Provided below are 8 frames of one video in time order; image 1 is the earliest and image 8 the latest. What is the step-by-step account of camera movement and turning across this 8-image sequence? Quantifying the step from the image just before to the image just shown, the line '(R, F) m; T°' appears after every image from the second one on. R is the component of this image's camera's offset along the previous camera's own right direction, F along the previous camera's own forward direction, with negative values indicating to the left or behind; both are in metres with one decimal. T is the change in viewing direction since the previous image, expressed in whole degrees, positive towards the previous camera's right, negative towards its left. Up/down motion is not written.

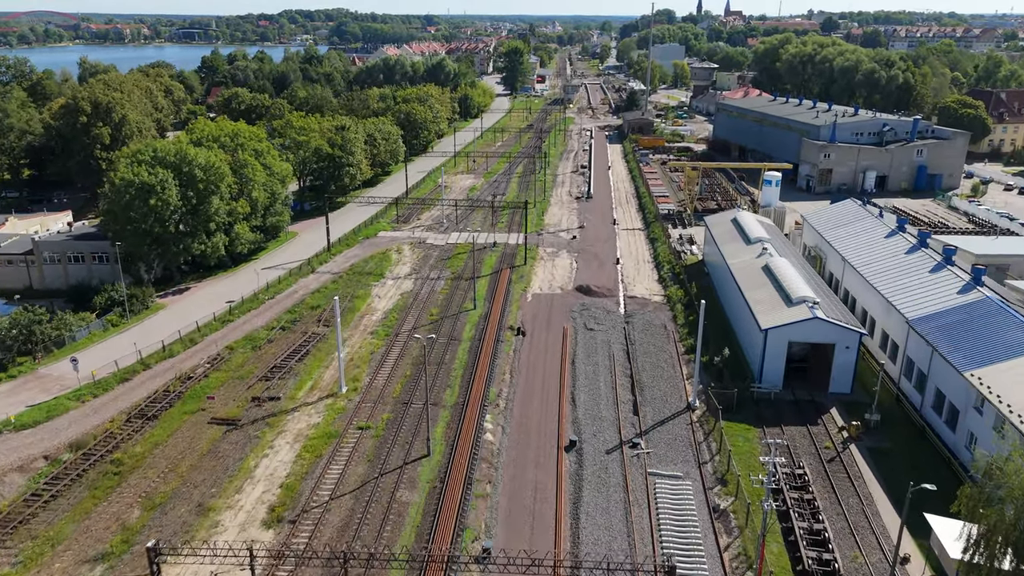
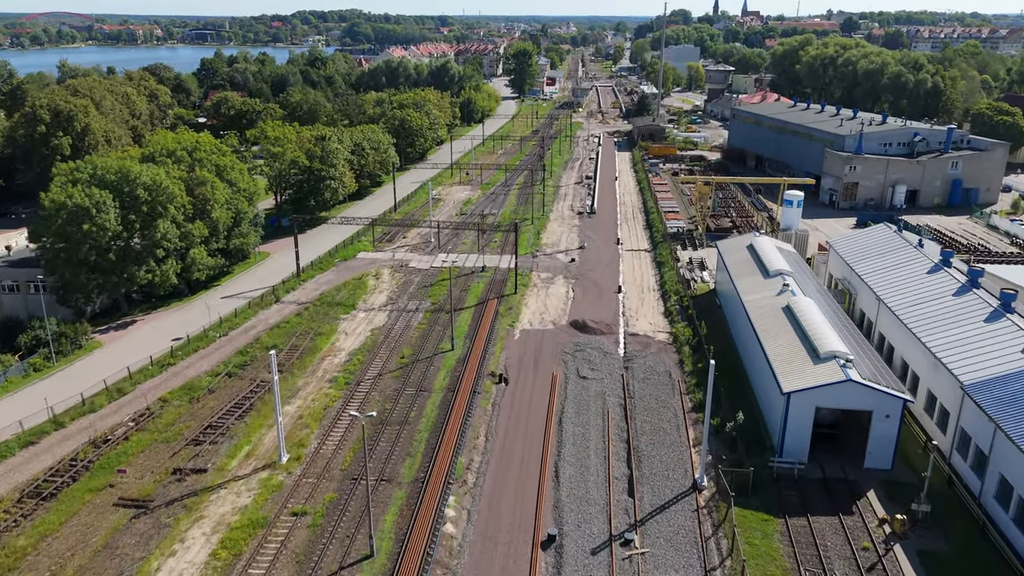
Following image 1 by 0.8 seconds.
(+1.2, +3.9) m; -1°
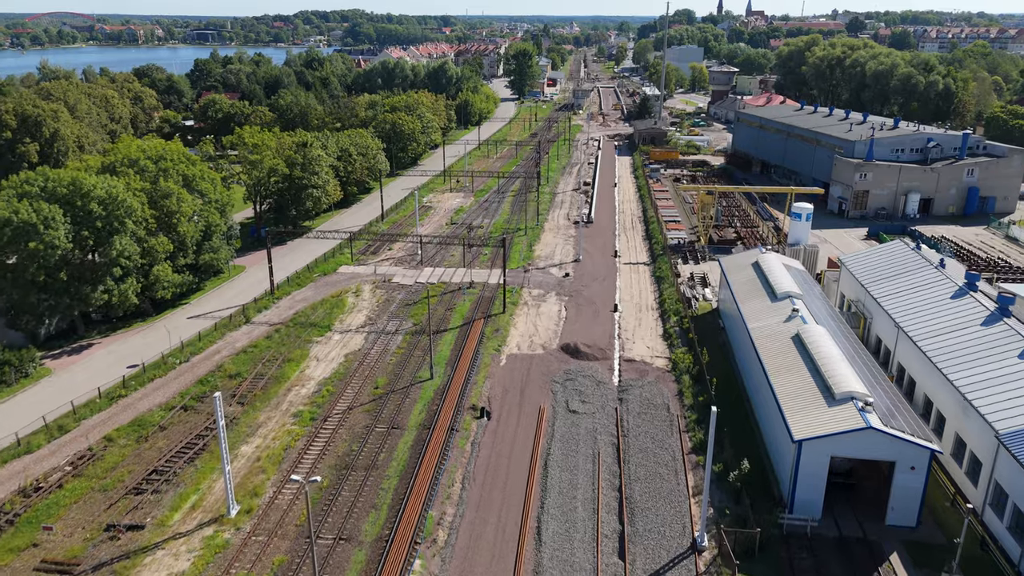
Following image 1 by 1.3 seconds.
(+0.7, +2.2) m; 0°
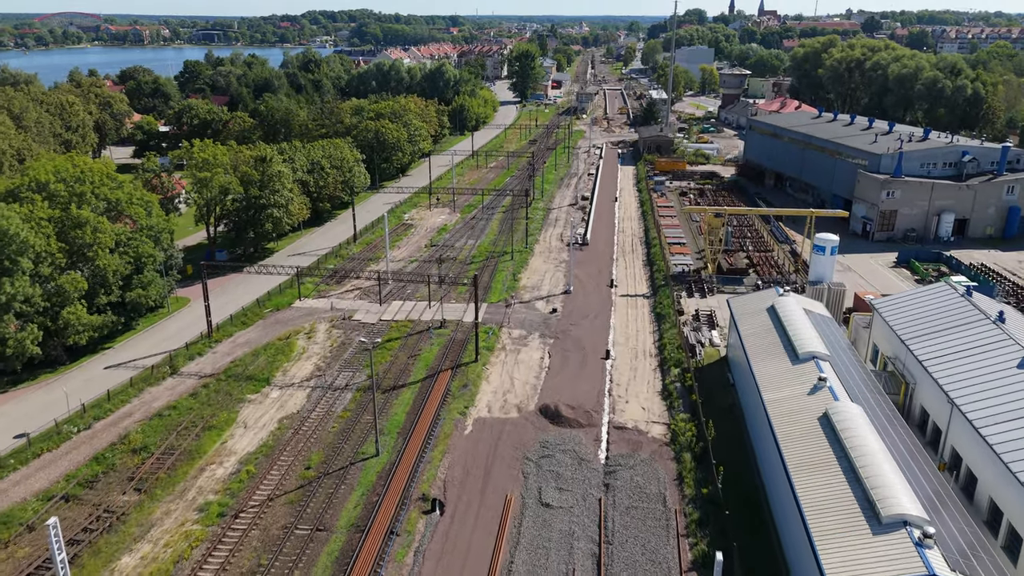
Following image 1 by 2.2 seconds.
(+1.3, +4.5) m; -1°
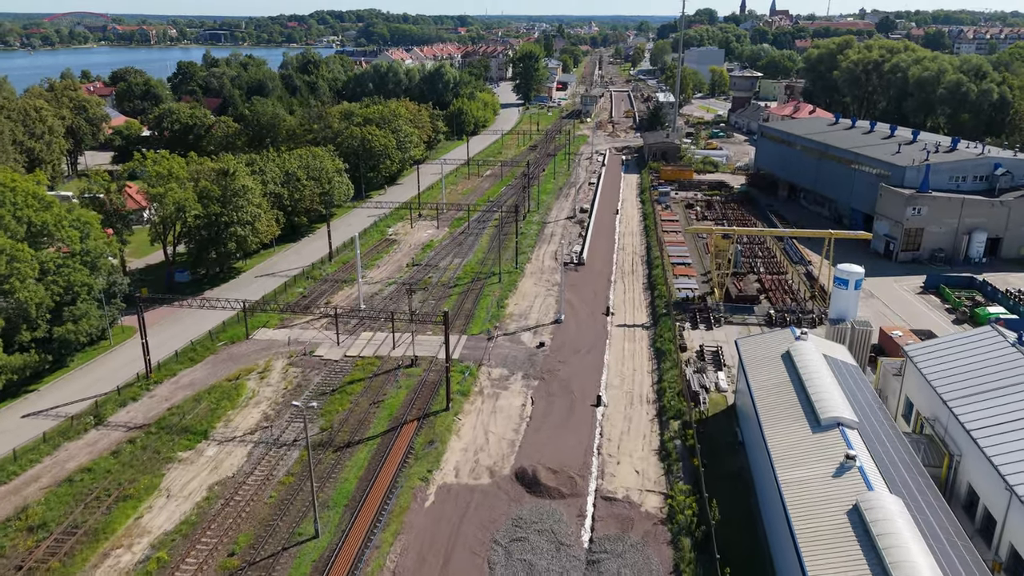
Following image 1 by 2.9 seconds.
(+1.0, +3.4) m; -1°
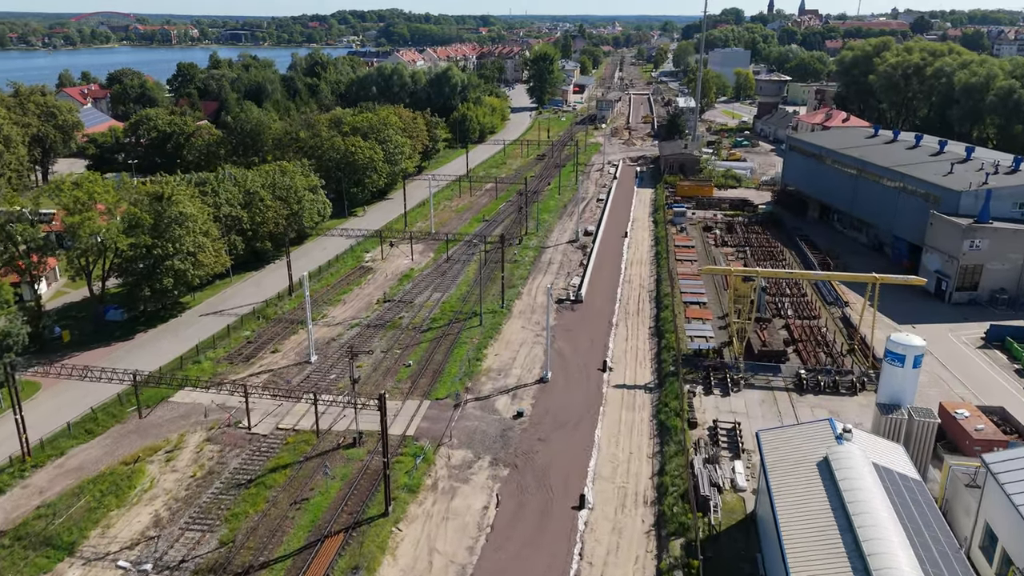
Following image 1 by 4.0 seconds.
(+1.6, +5.1) m; -2°
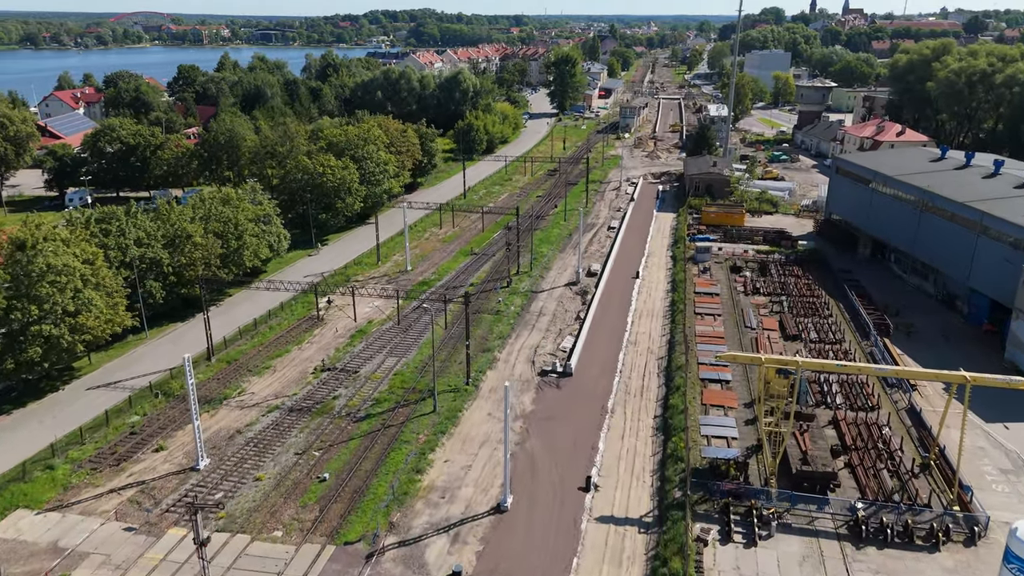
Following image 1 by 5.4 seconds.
(+2.2, +6.8) m; -3°
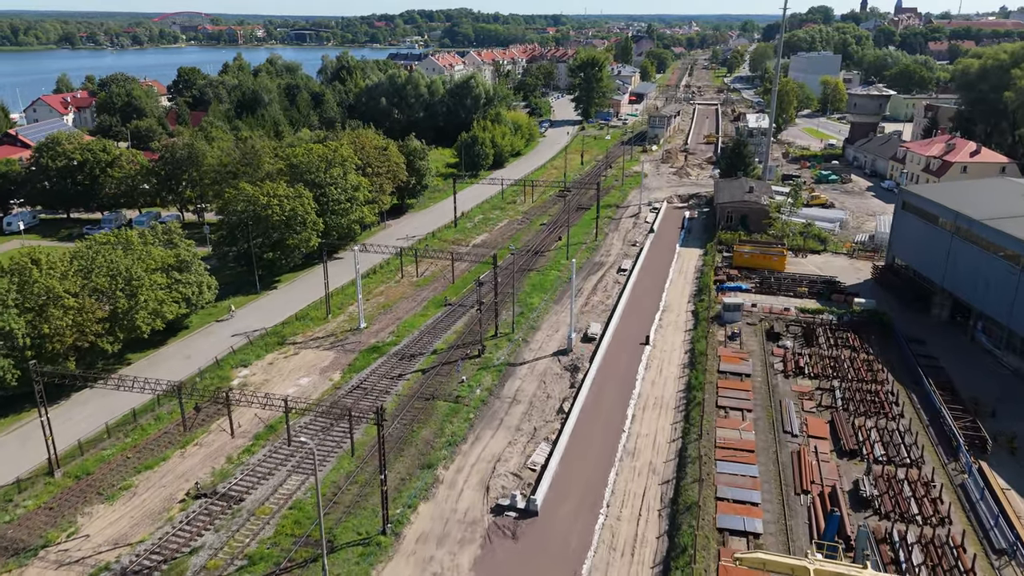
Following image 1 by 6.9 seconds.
(+2.4, +7.4) m; -3°
